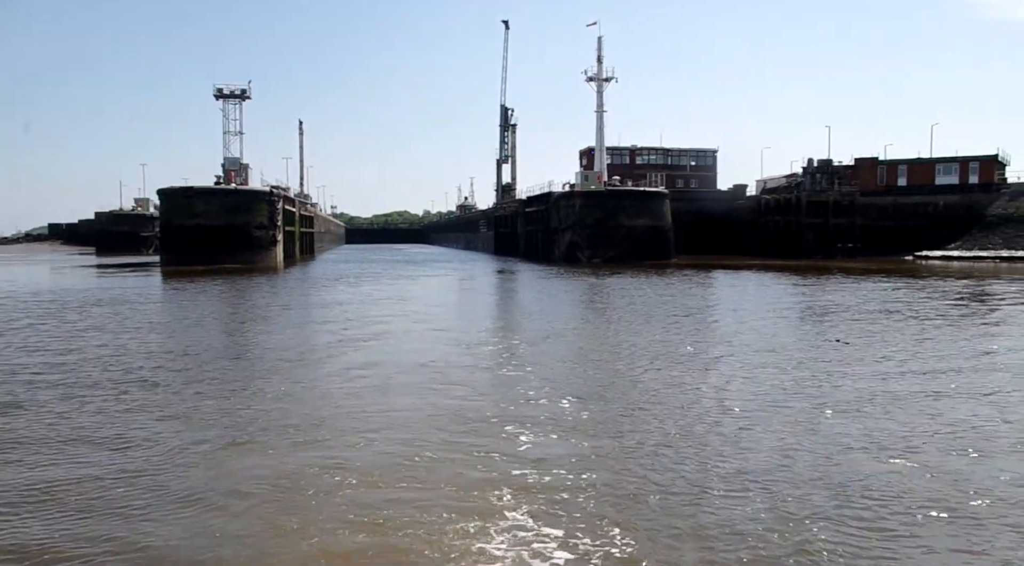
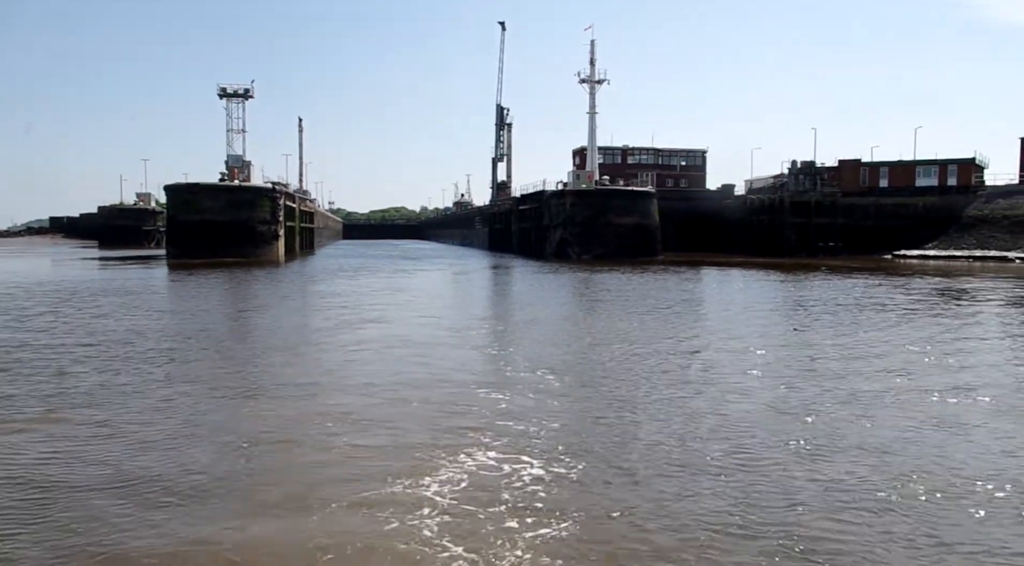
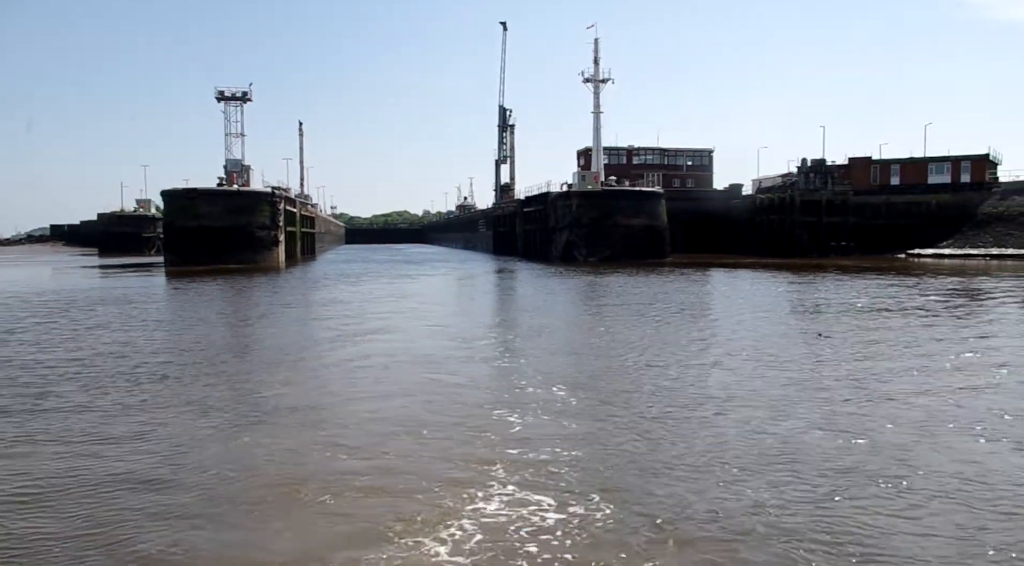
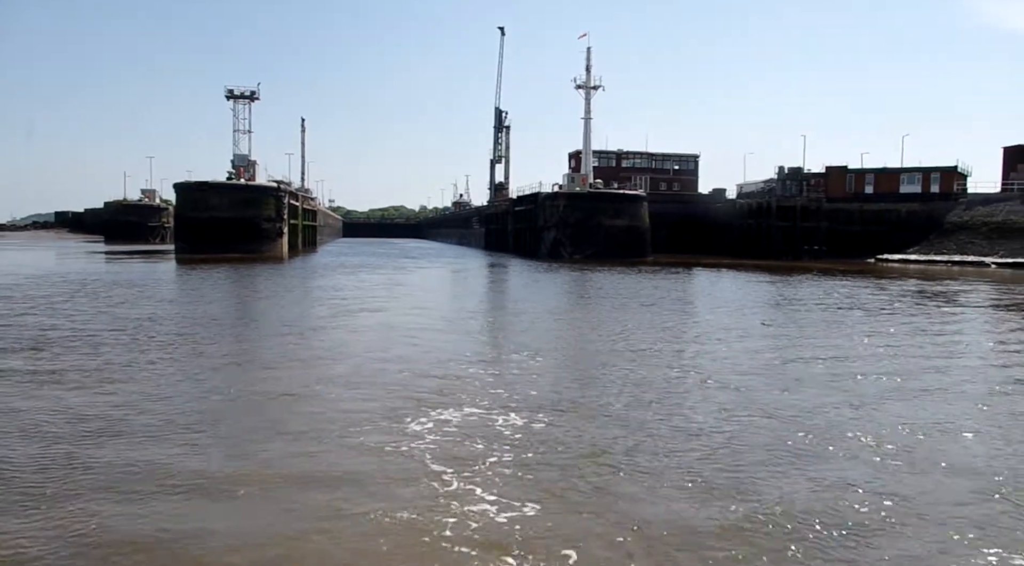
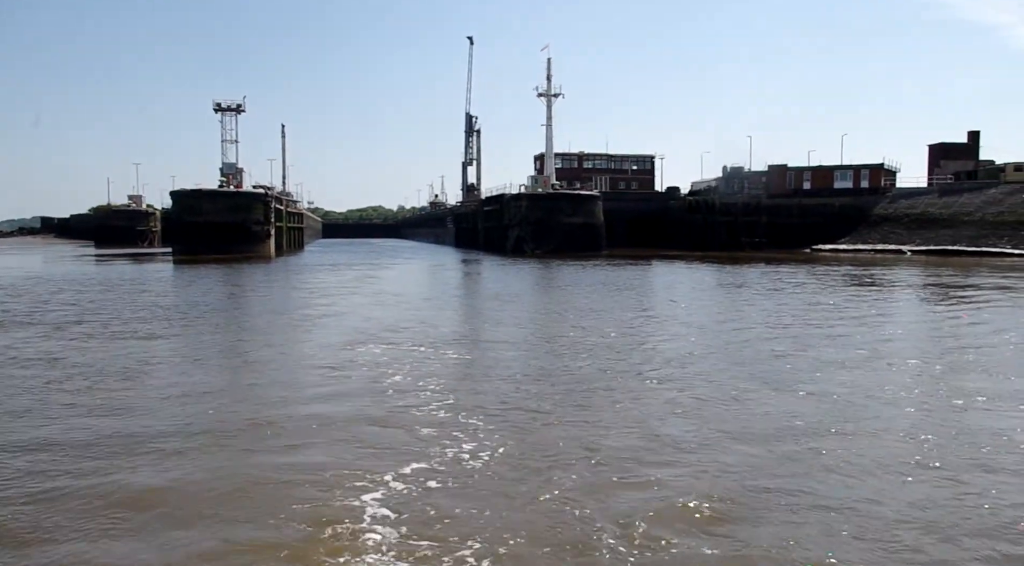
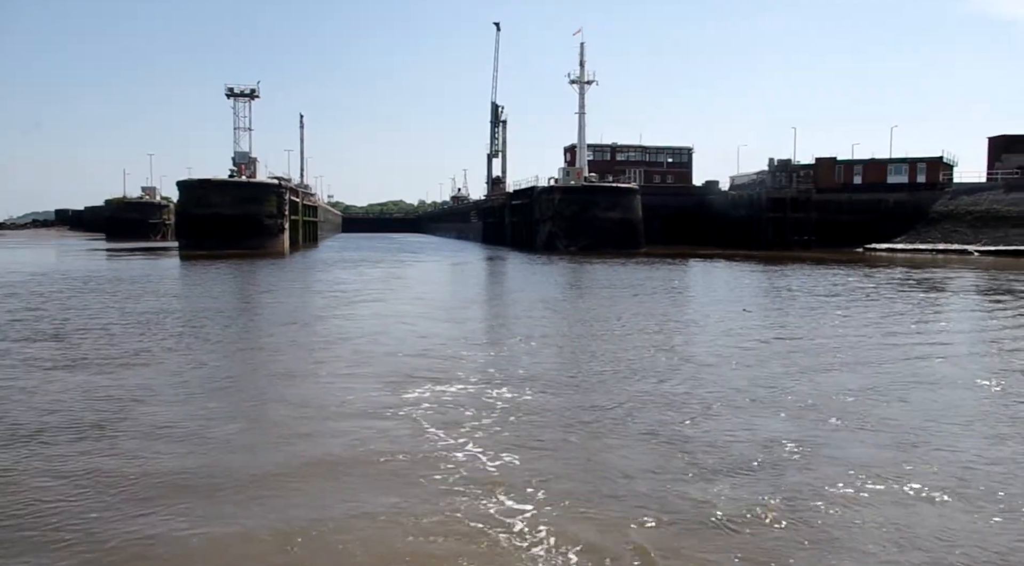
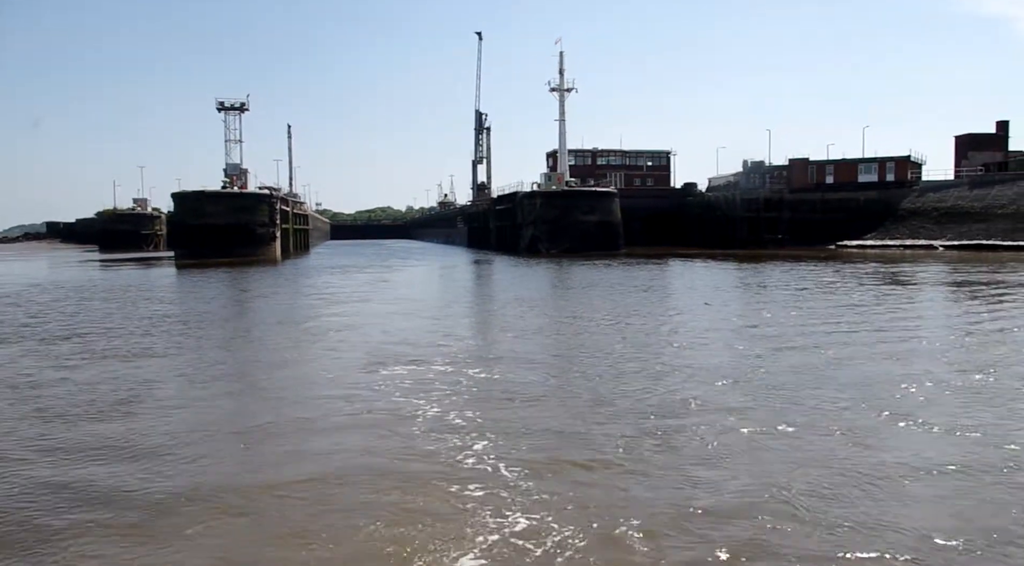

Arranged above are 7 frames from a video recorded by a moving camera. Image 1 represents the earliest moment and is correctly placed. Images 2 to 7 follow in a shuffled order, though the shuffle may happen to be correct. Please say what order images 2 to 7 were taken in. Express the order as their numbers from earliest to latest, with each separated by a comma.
3, 2, 4, 6, 7, 5
